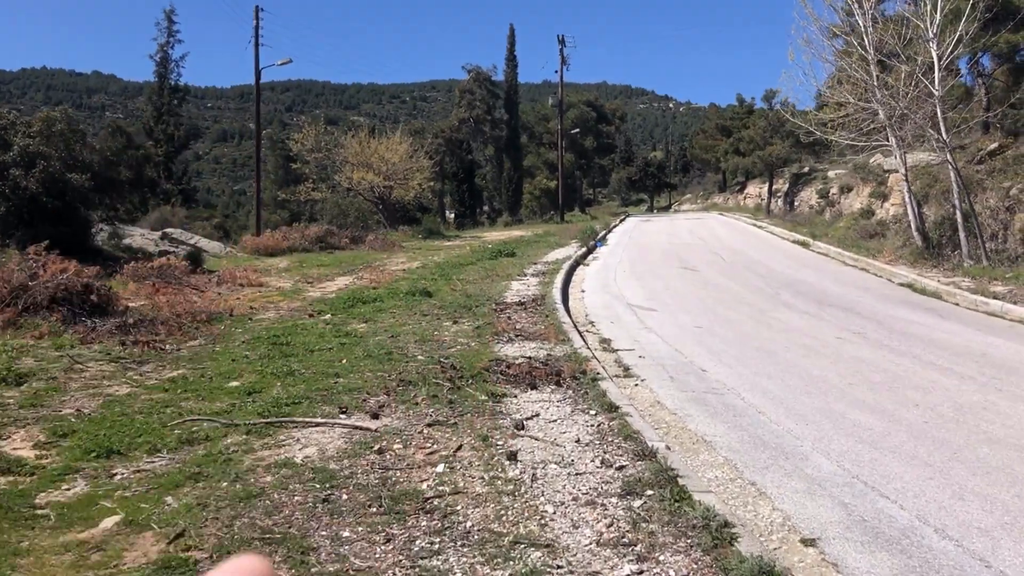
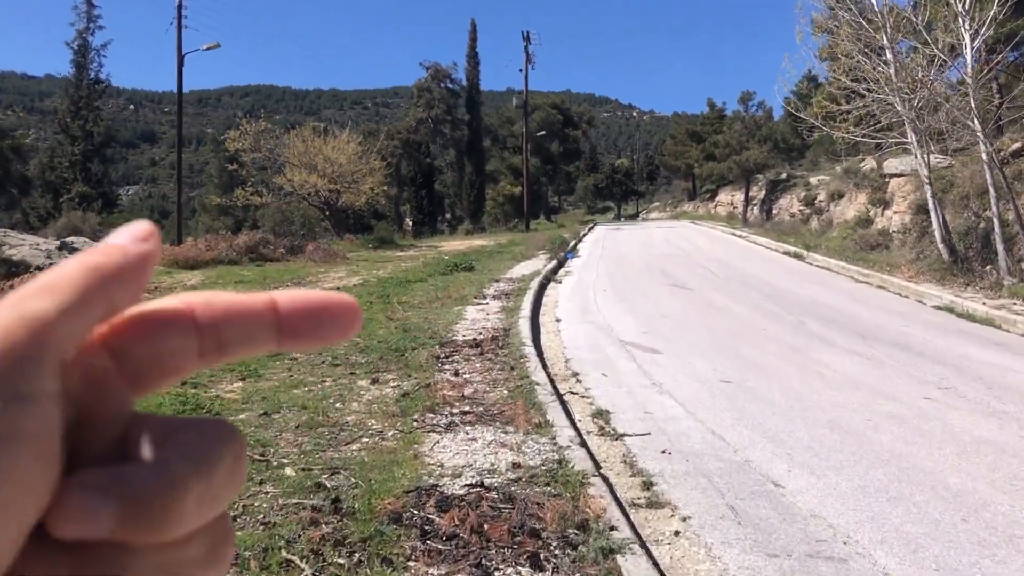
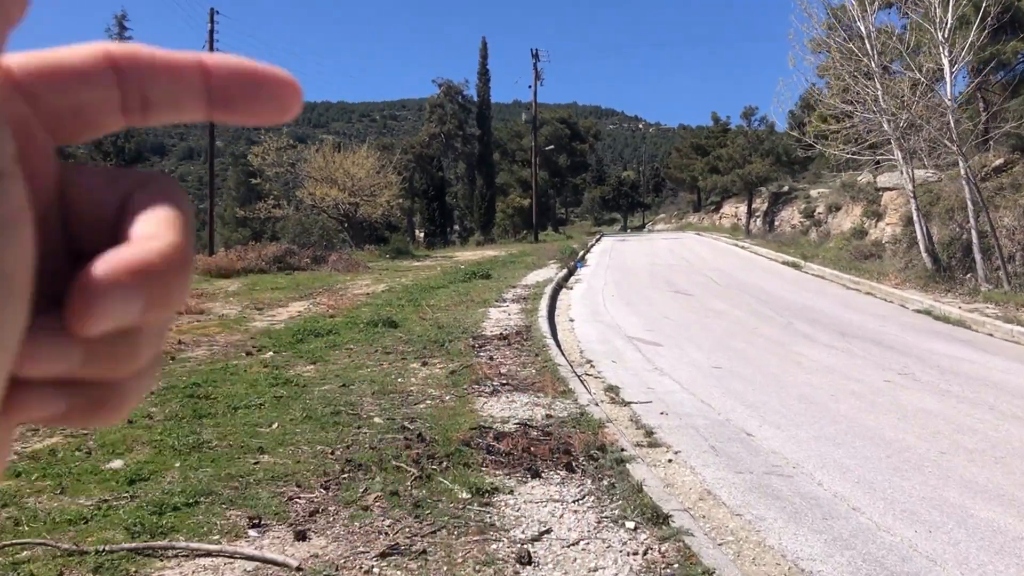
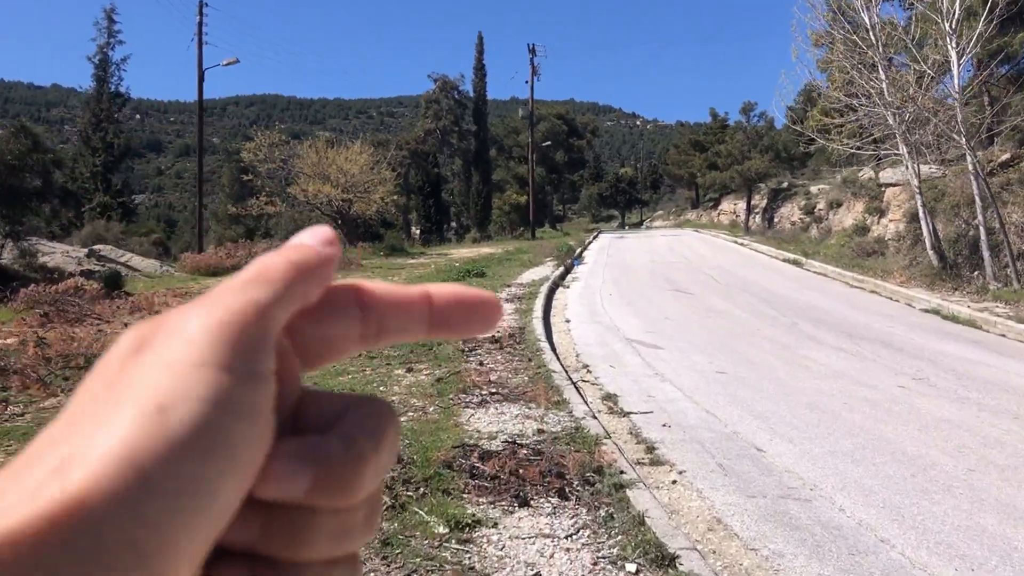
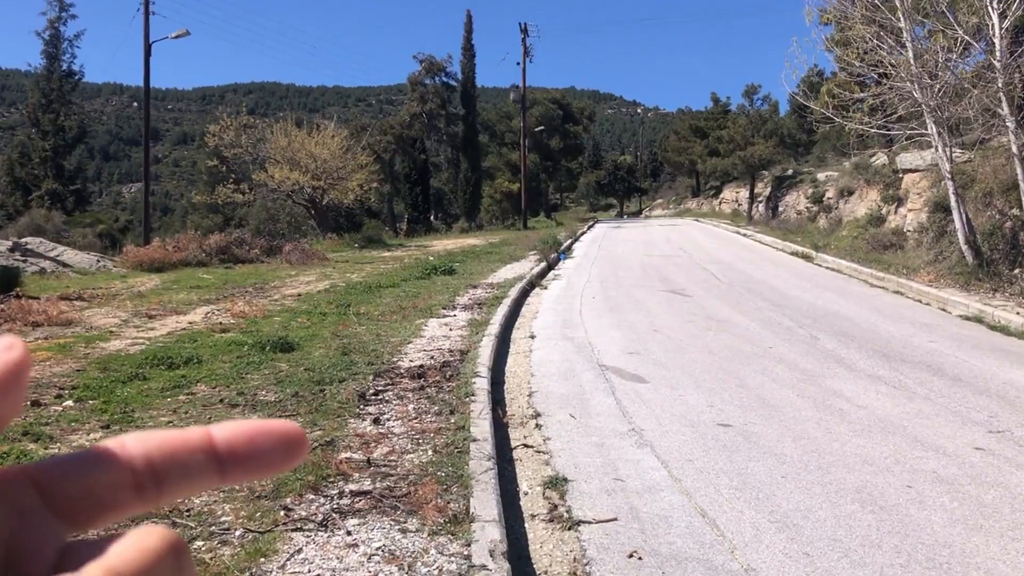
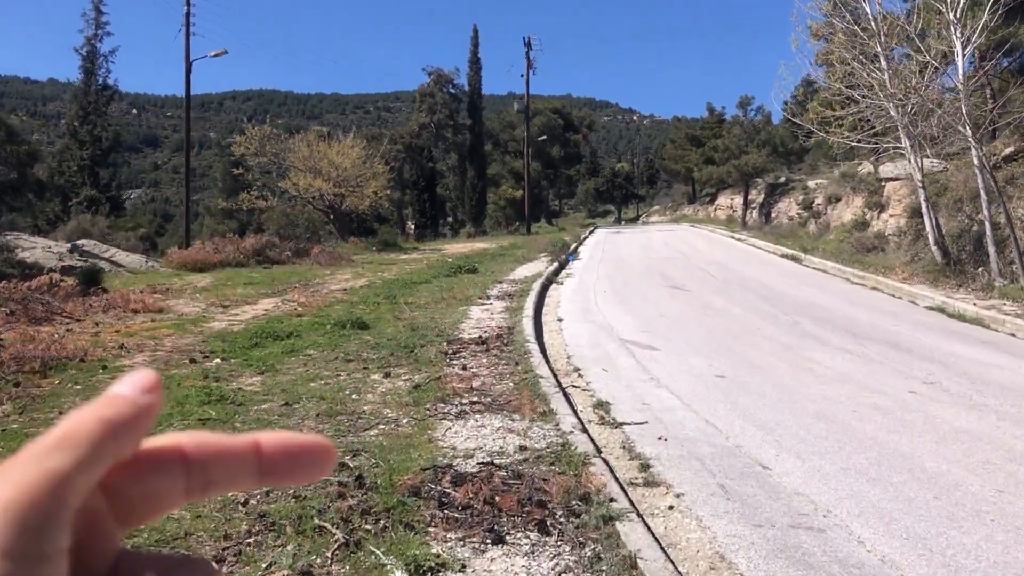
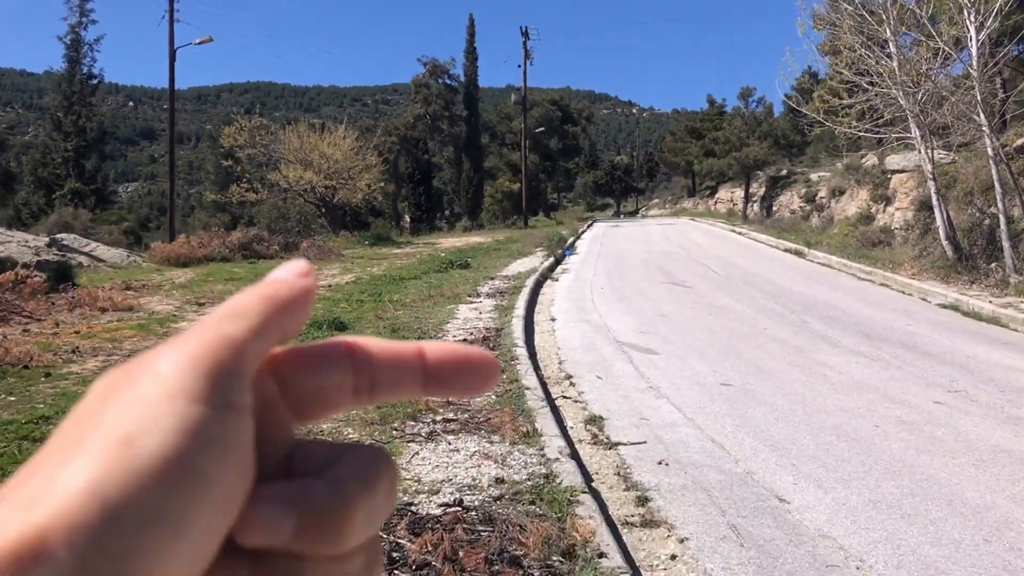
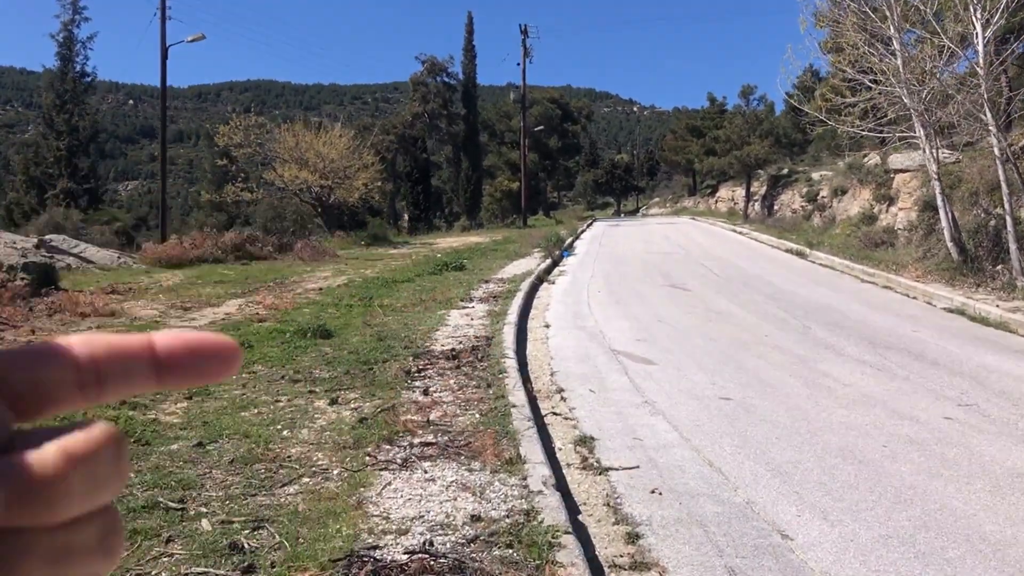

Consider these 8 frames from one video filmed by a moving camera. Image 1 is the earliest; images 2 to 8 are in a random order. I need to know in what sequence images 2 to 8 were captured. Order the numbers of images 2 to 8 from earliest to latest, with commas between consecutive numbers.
3, 4, 6, 2, 7, 8, 5
